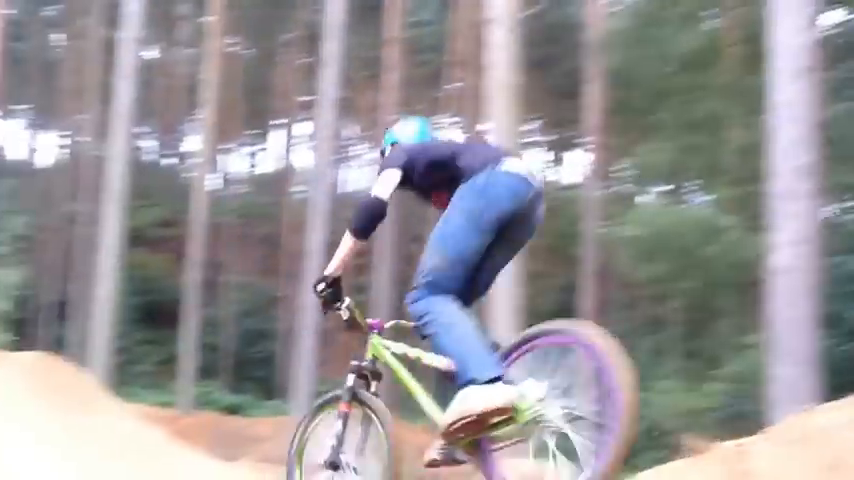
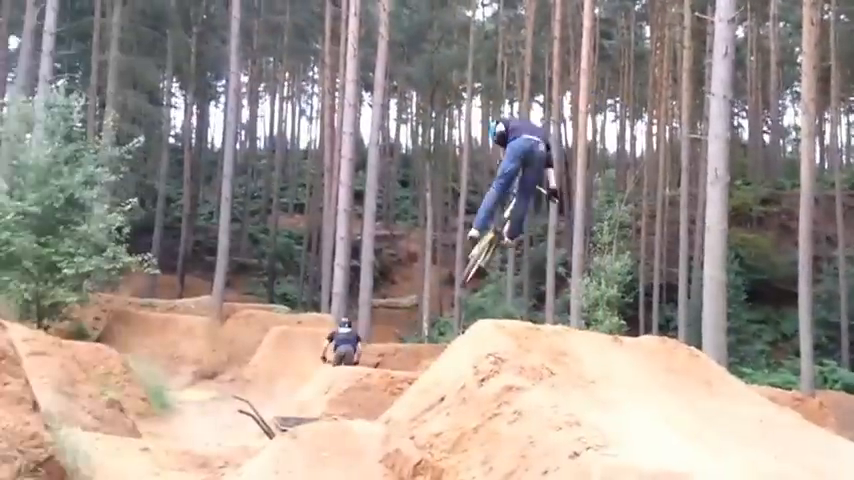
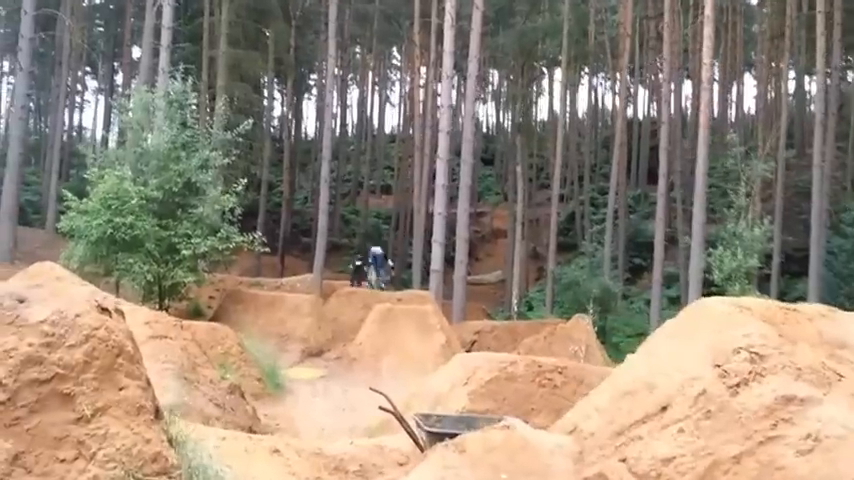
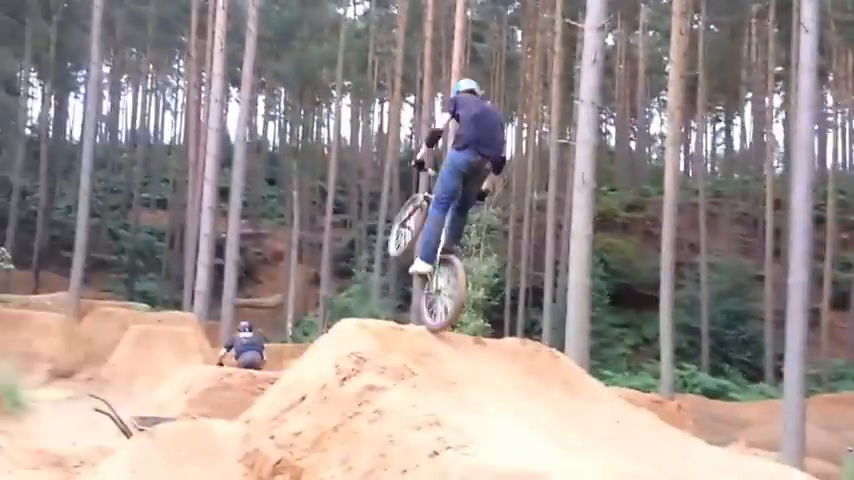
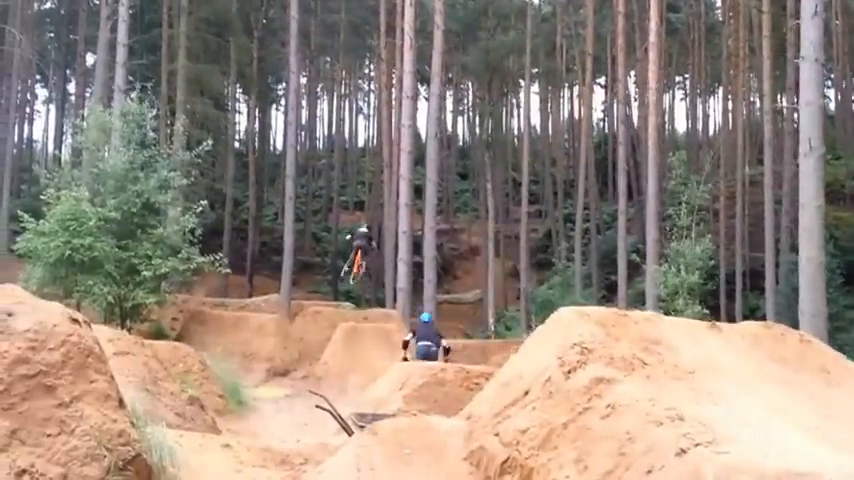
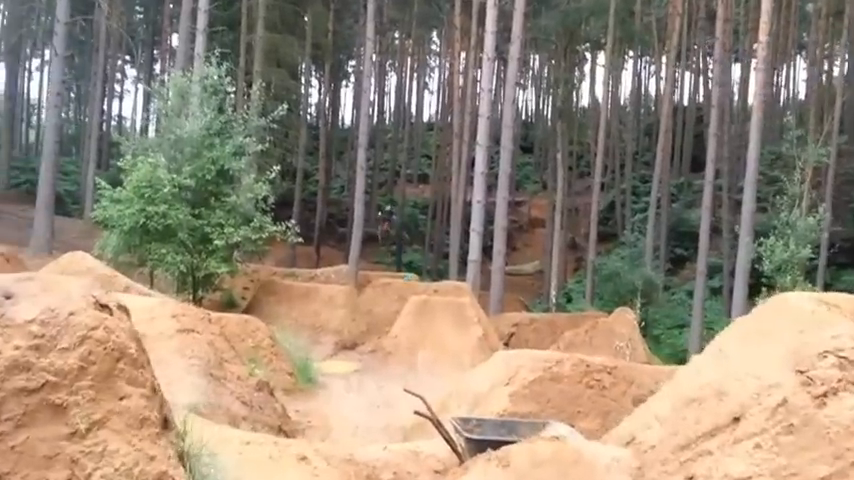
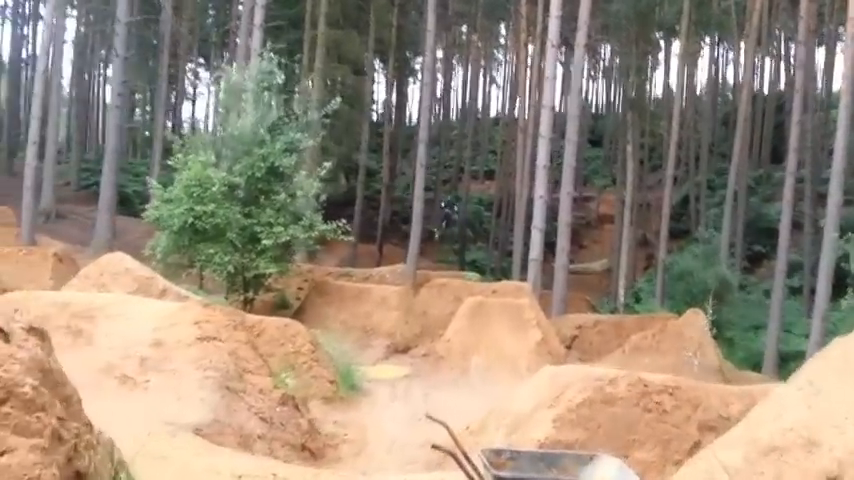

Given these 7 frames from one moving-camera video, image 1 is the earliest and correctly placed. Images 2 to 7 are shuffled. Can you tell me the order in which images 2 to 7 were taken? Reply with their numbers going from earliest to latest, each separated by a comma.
4, 2, 5, 3, 6, 7
